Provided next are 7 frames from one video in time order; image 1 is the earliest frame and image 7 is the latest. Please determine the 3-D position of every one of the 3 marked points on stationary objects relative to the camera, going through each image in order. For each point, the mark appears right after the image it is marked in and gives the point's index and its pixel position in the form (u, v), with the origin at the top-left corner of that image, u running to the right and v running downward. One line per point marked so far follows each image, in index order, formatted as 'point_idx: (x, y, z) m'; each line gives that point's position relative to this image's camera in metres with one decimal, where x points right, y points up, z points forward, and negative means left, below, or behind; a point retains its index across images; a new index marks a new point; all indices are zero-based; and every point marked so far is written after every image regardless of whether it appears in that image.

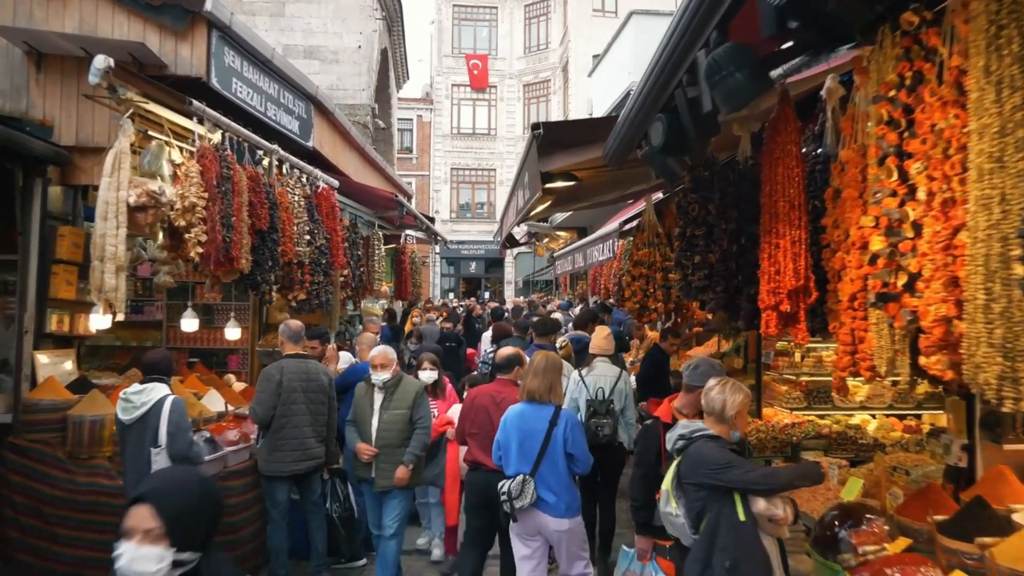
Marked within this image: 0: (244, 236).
0: (-1.6, +0.3, +5.2) m
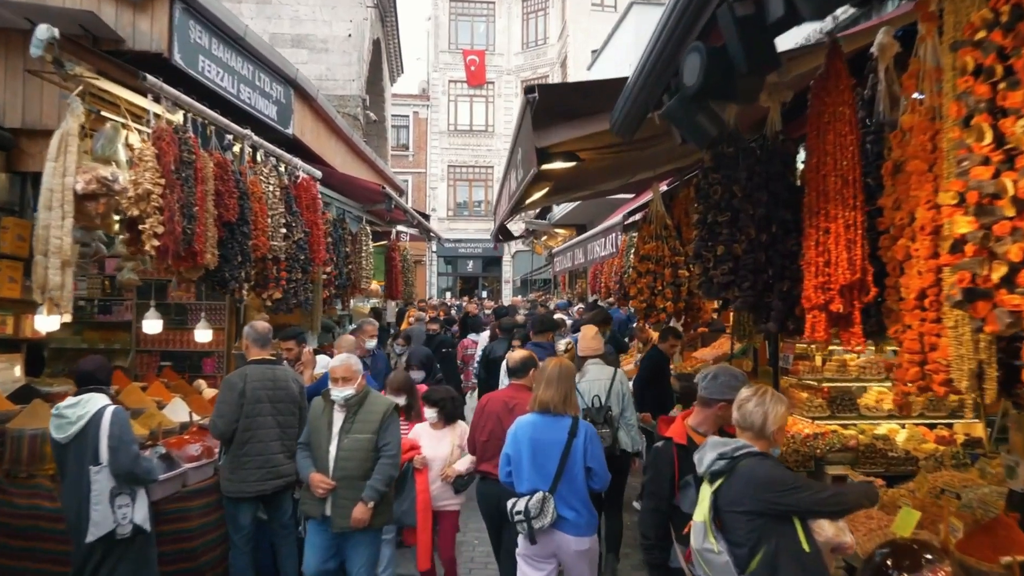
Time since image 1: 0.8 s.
0: (-1.6, +0.3, +4.7) m
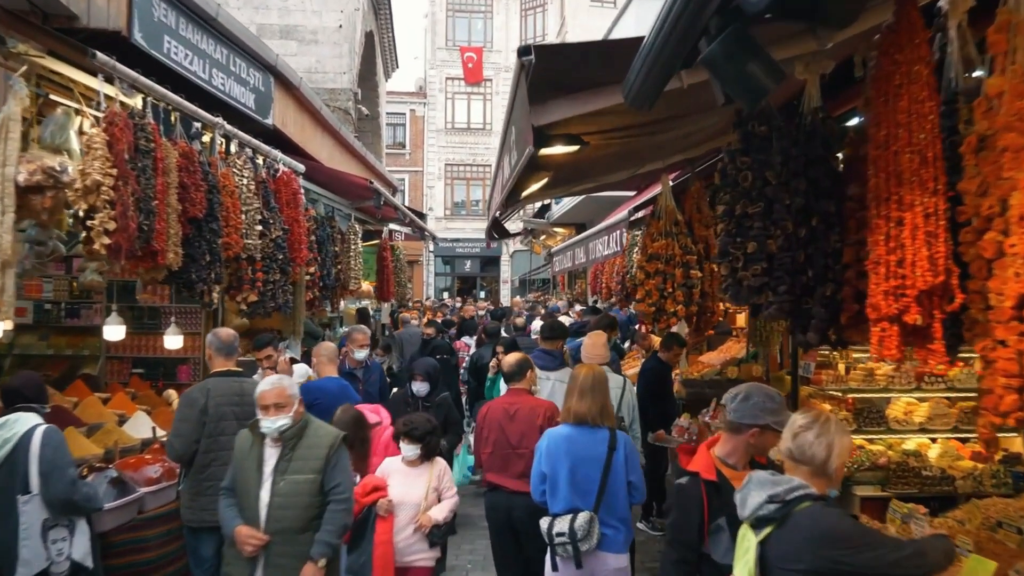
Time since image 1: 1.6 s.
0: (-1.7, +0.3, +4.2) m
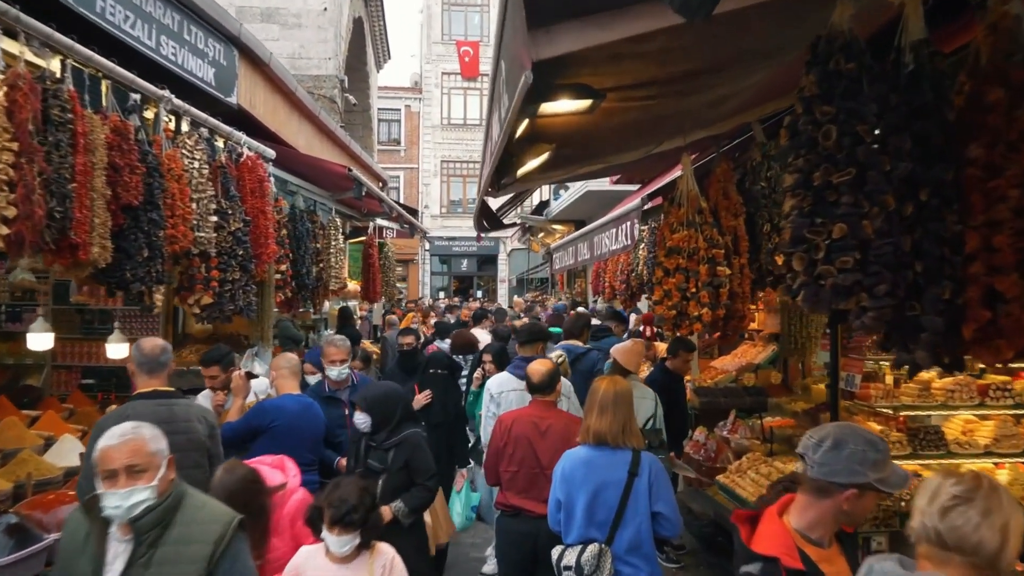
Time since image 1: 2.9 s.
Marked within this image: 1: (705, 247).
0: (-1.7, +0.3, +3.5) m
1: (+0.8, +0.2, +3.8) m
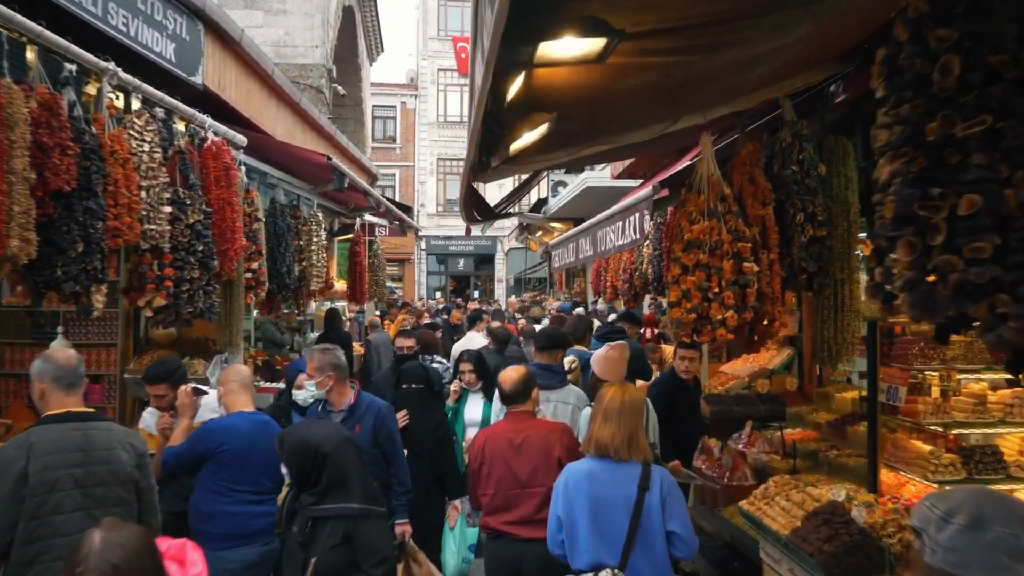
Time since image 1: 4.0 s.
0: (-1.7, +0.3, +3.0) m
1: (+0.8, +0.2, +3.3) m
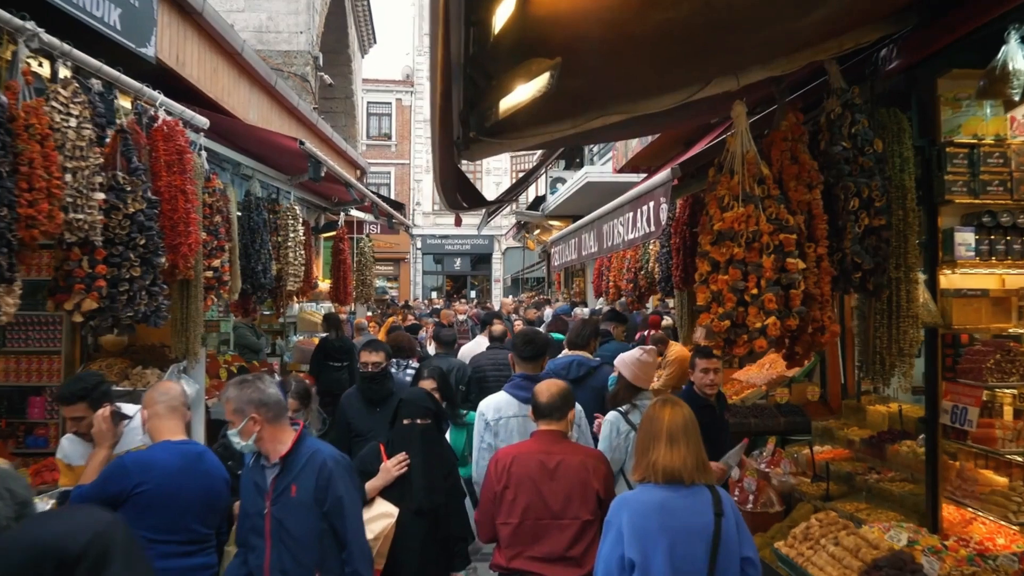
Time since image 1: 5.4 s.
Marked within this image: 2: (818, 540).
0: (-1.7, +0.3, +2.4) m
1: (+0.8, +0.2, +2.7) m
2: (+1.1, -0.9, +3.1) m
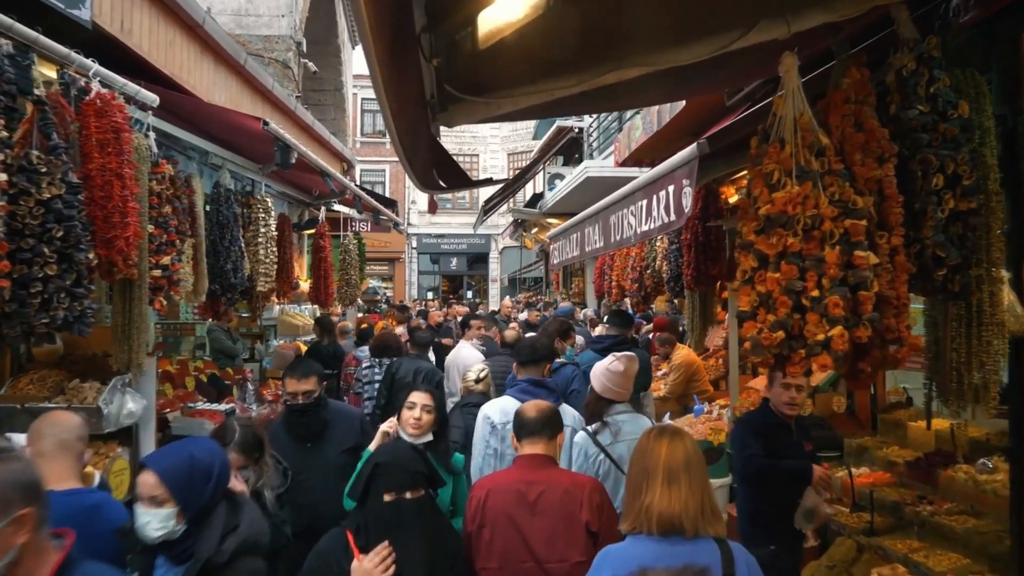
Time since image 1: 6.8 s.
0: (-1.8, +0.3, +1.8) m
1: (+0.8, +0.2, +2.1) m
2: (+1.1, -0.9, +2.5) m
